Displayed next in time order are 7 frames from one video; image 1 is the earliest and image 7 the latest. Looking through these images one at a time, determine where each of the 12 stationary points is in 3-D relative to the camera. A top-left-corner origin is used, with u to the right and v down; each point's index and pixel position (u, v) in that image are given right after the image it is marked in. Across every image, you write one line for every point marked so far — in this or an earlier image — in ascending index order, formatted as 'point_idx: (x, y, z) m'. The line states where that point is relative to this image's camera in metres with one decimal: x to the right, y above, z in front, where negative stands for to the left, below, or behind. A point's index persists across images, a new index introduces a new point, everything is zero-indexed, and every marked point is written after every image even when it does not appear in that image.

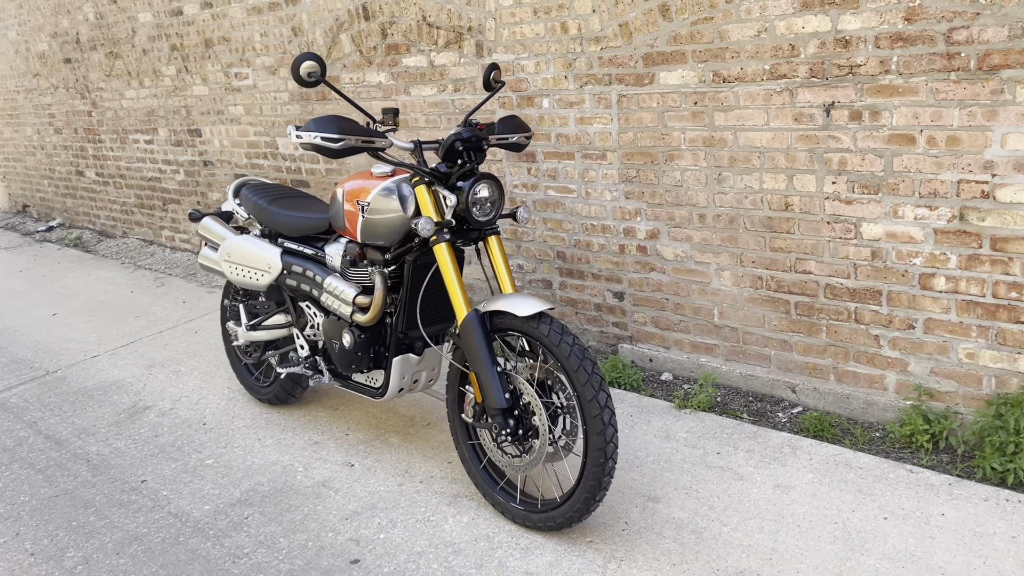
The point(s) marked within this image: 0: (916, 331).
0: (+1.3, -0.1, +2.9) m
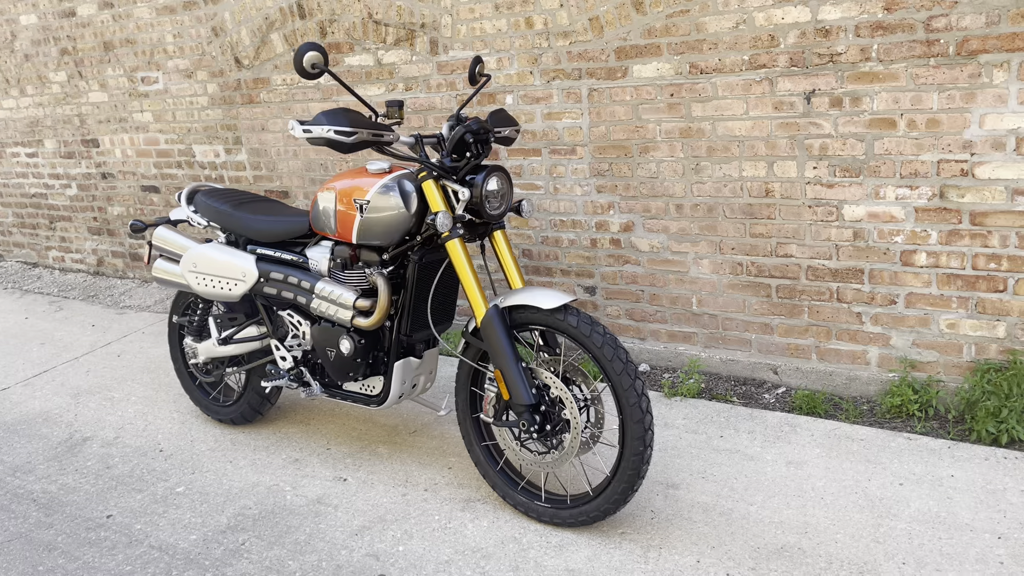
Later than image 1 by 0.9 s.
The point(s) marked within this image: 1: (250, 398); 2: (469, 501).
0: (+1.3, -0.1, +3.1) m
1: (-1.0, -0.4, +3.5) m
2: (-0.1, -0.7, +2.9) m
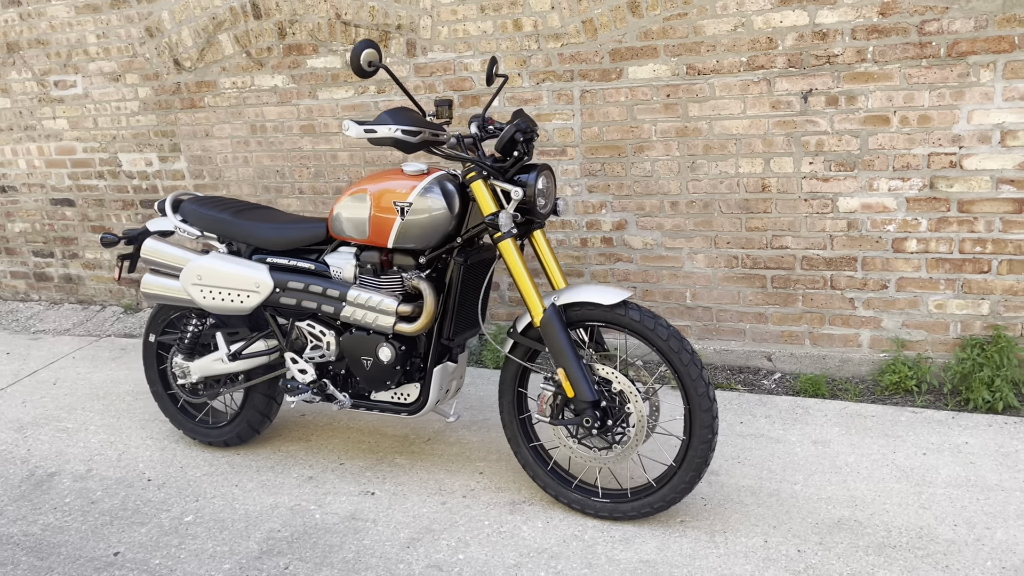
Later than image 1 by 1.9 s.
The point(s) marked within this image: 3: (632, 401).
0: (+1.4, 0.0, +3.3) m
1: (-1.0, -0.5, +3.3) m
2: (0.0, -0.7, +2.9) m
3: (+0.4, -0.3, +2.6) m
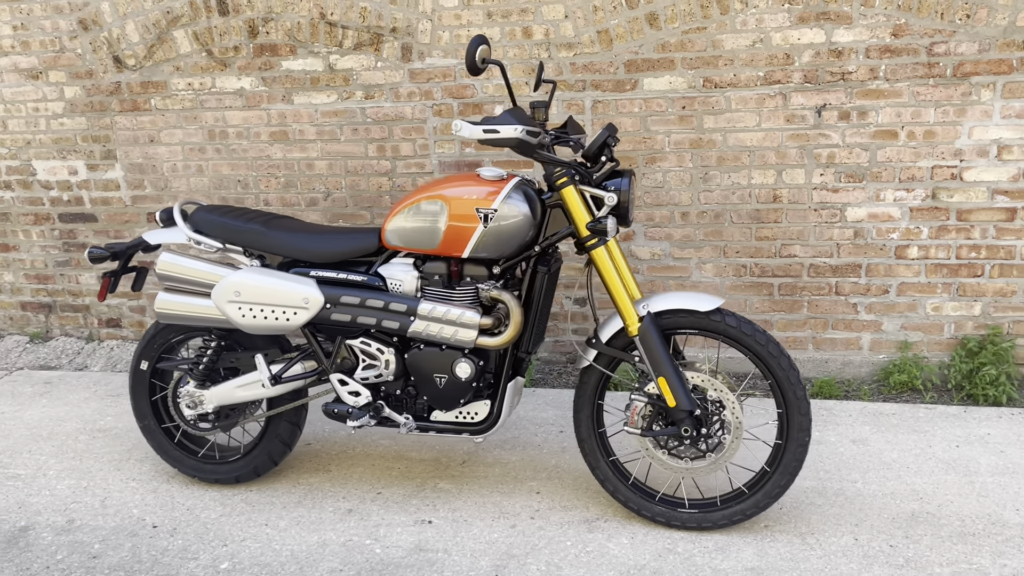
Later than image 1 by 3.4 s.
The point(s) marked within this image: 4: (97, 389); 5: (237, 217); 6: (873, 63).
0: (+1.5, 0.0, +3.5) m
1: (-0.8, -0.5, +3.0) m
2: (+0.2, -0.7, +2.8) m
3: (+0.6, -0.3, +2.6) m
4: (-1.8, -0.4, +3.9) m
5: (-0.9, +0.2, +2.9) m
6: (+1.3, +0.8, +3.3) m
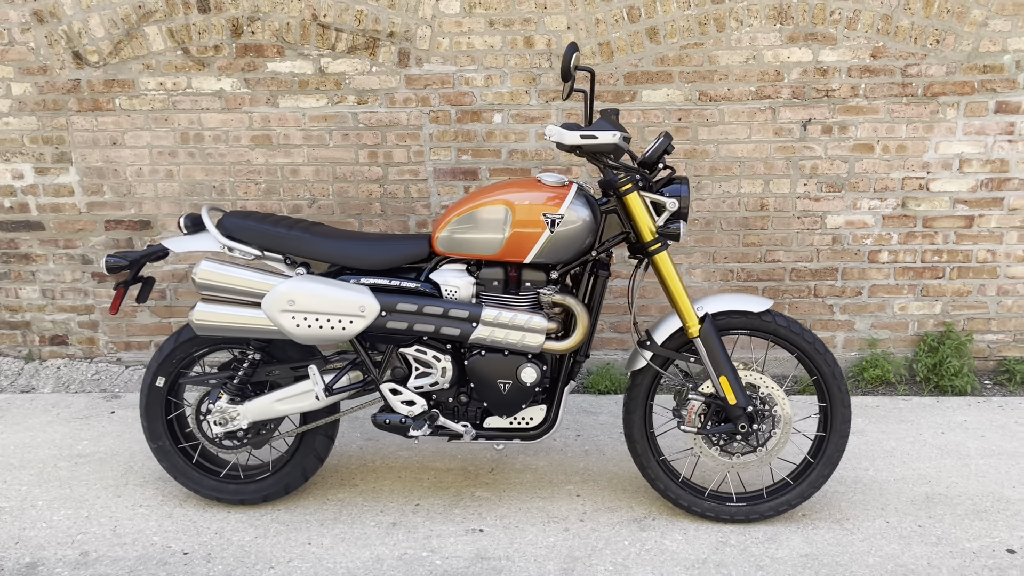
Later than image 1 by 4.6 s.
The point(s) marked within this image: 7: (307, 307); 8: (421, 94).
0: (+1.5, 0.0, +3.8) m
1: (-0.7, -0.6, +2.9) m
2: (+0.4, -0.7, +2.8) m
3: (+0.8, -0.4, +2.7) m
4: (-1.8, -0.5, +3.6) m
5: (-0.7, +0.2, +2.8) m
6: (+1.4, +0.8, +3.6) m
7: (-0.6, -0.1, +2.6) m
8: (-0.4, +0.8, +3.6) m
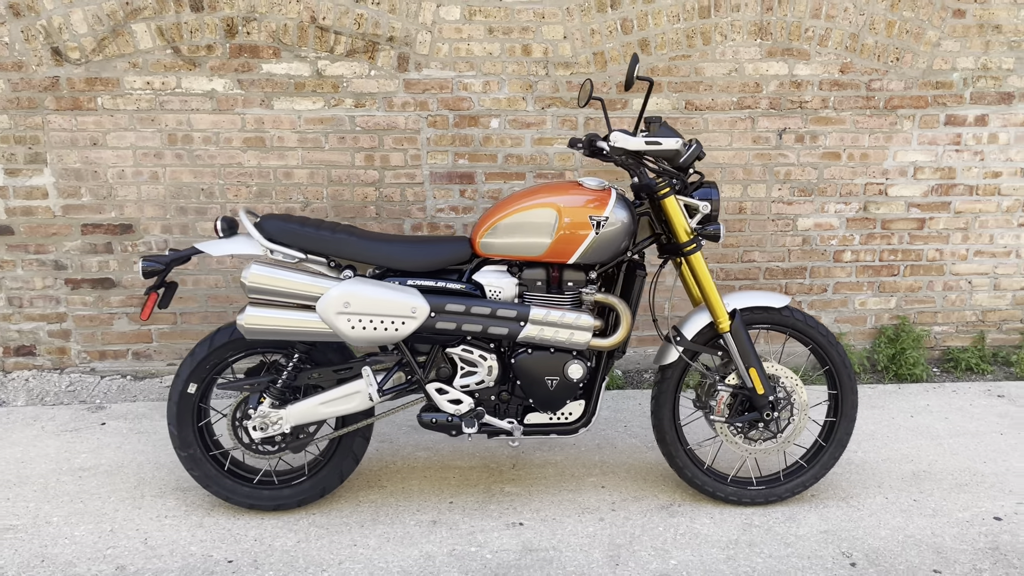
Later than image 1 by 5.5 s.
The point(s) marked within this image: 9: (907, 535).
0: (+1.5, 0.0, +4.1) m
1: (-0.6, -0.6, +2.9) m
2: (+0.5, -0.7, +3.0) m
3: (+0.9, -0.3, +2.9) m
4: (-1.8, -0.5, +3.4) m
5: (-0.6, +0.2, +2.8) m
6: (+1.4, +0.8, +3.8) m
7: (-0.4, -0.1, +2.6) m
8: (-0.4, +0.8, +3.7) m
9: (+1.3, -0.8, +2.8) m
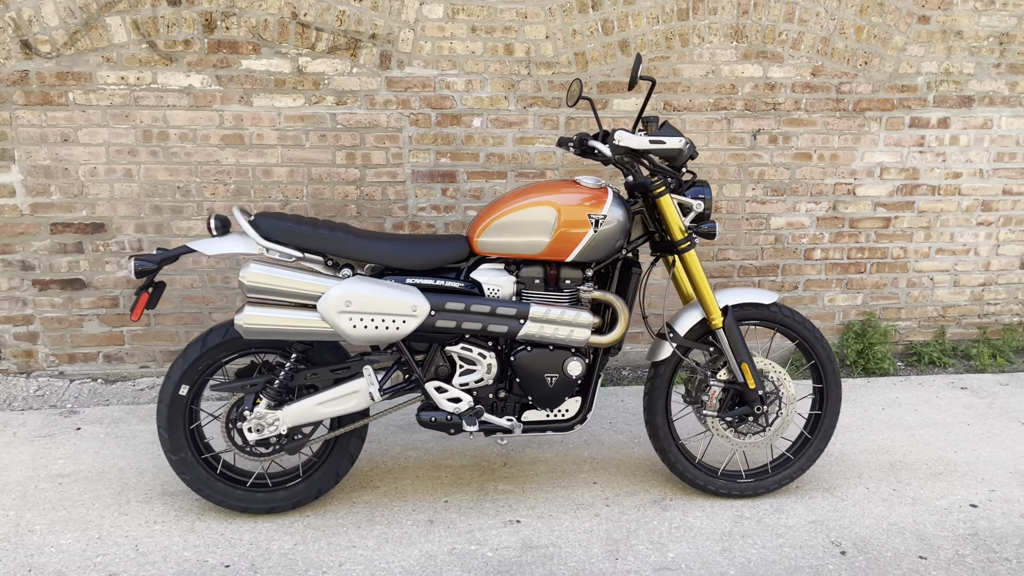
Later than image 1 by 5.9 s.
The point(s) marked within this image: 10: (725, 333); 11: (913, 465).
0: (+1.4, 0.0, +4.2) m
1: (-0.6, -0.6, +2.8) m
2: (+0.5, -0.7, +3.0) m
3: (+0.9, -0.3, +3.0) m
4: (-1.9, -0.5, +3.3) m
5: (-0.6, +0.2, +2.7) m
6: (+1.3, +0.8, +3.9) m
7: (-0.4, -0.1, +2.6) m
8: (-0.5, +0.8, +3.7) m
9: (+1.3, -0.8, +2.9) m
10: (+0.7, -0.1, +2.9) m
11: (+1.5, -0.7, +3.3) m
